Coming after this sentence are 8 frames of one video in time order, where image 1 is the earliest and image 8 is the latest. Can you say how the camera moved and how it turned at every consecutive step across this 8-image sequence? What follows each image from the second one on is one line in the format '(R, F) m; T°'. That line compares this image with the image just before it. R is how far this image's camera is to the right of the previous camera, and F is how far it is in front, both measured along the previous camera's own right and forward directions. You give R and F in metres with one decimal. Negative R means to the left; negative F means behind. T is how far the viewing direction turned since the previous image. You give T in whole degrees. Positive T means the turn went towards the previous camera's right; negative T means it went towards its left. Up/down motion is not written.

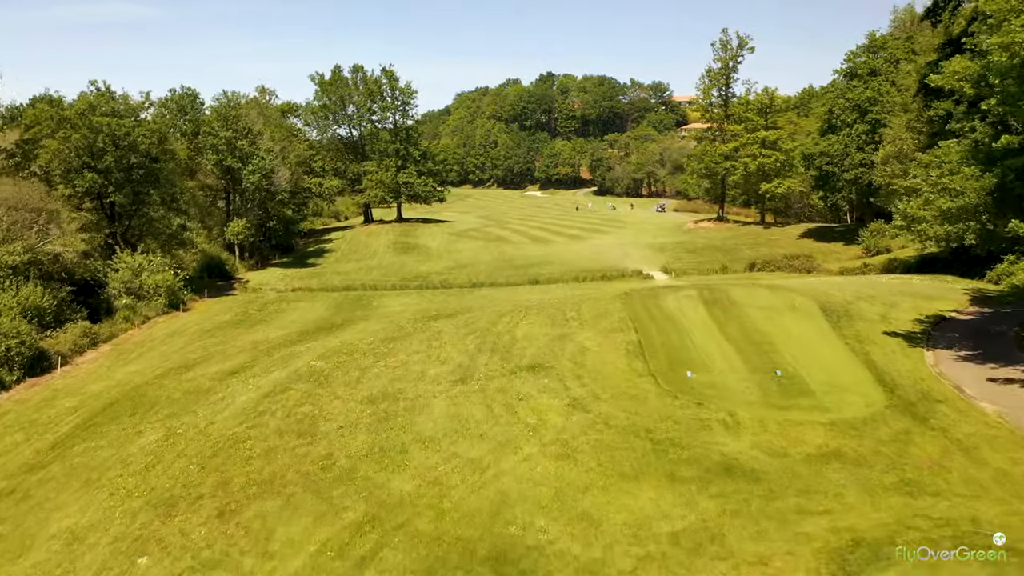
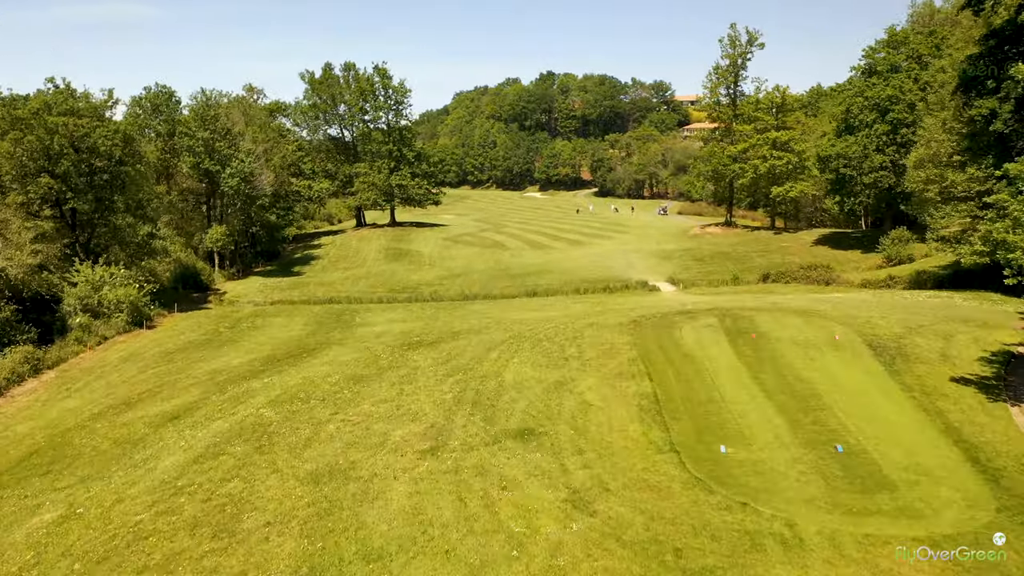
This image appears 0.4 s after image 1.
(+0.2, +3.3) m; 0°
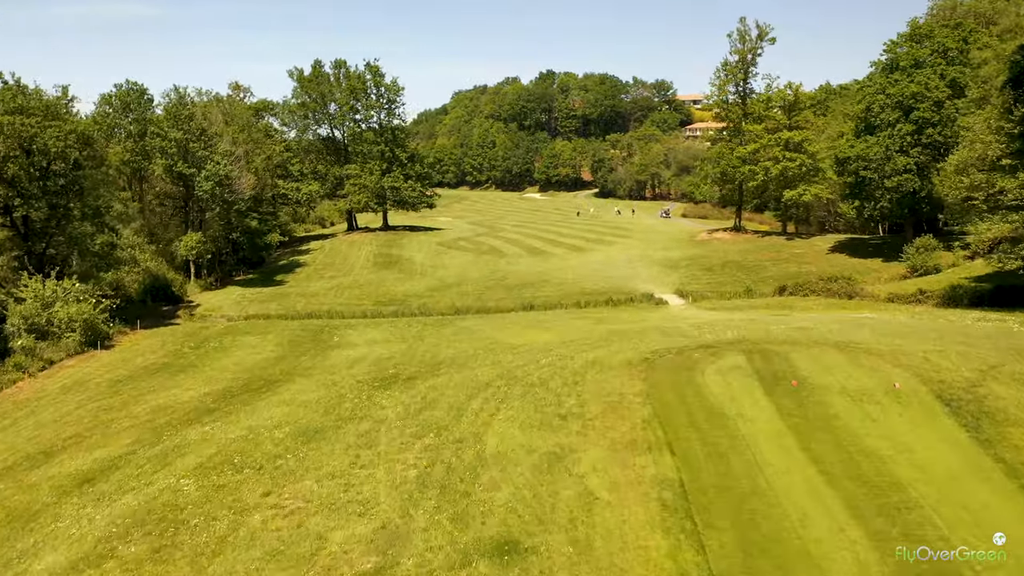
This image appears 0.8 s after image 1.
(+0.3, +3.4) m; 0°
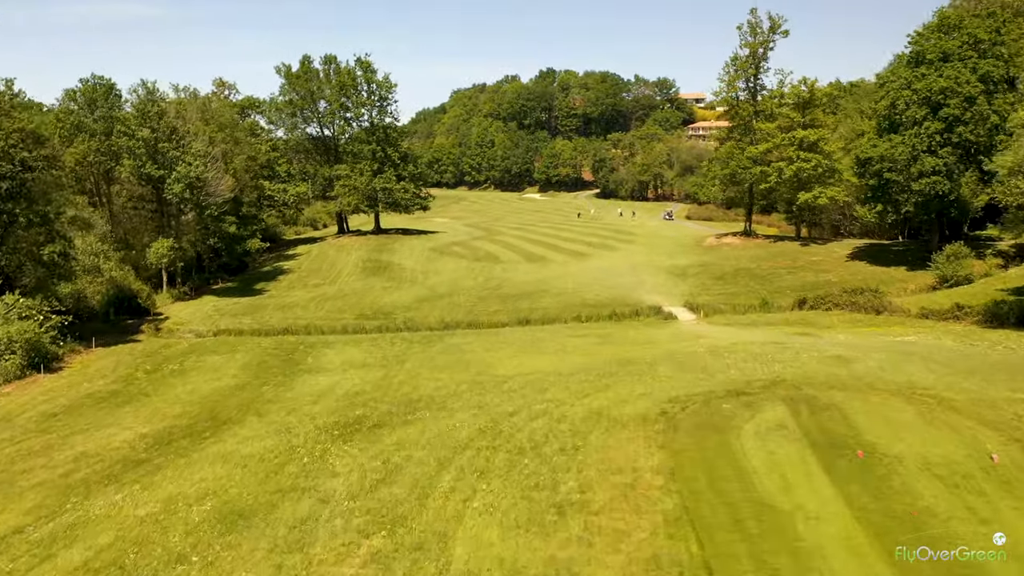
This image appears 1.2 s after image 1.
(+0.3, +3.5) m; 0°
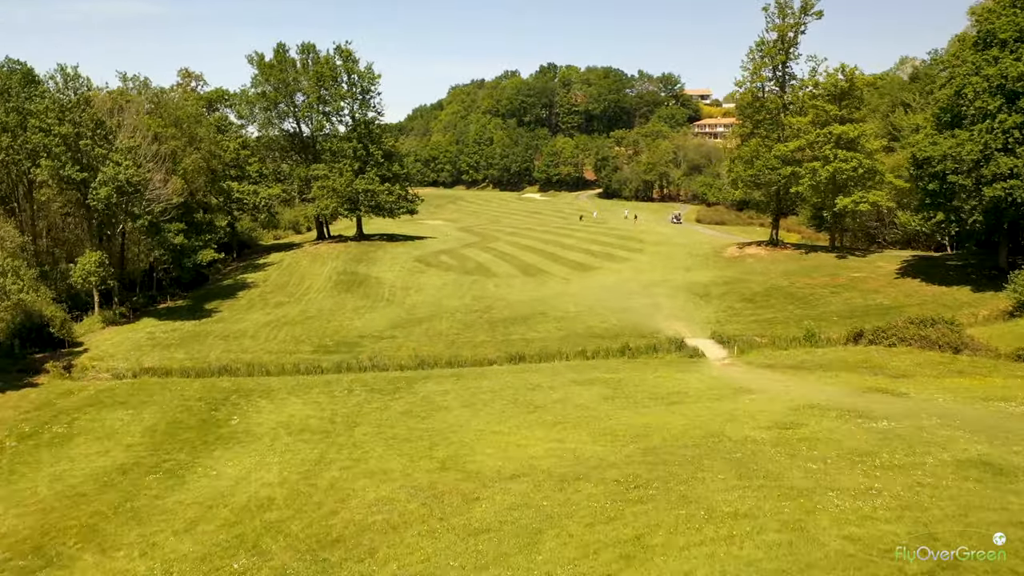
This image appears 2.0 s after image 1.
(+0.4, +7.0) m; 0°
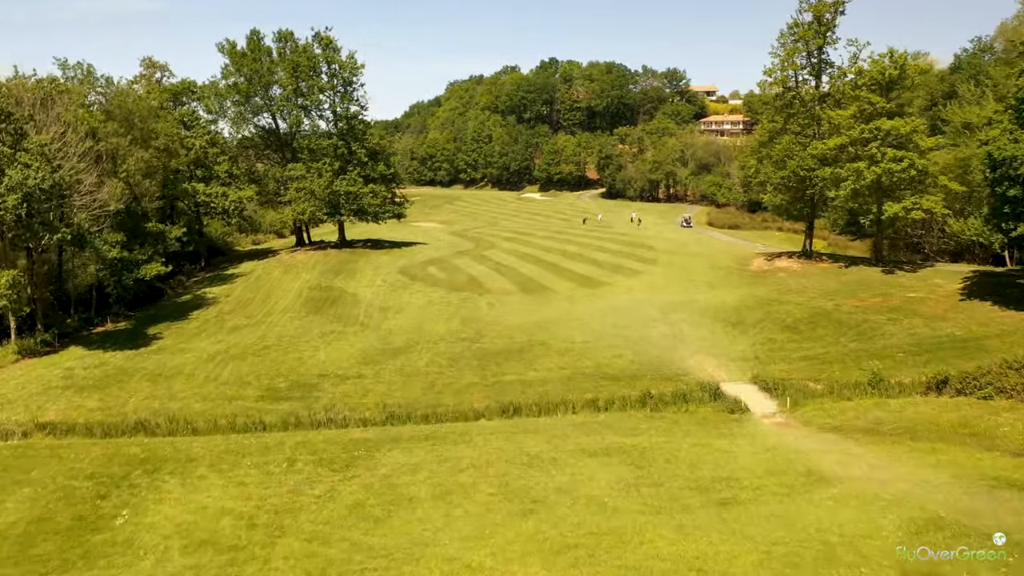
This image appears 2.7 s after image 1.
(+0.2, +6.3) m; 0°
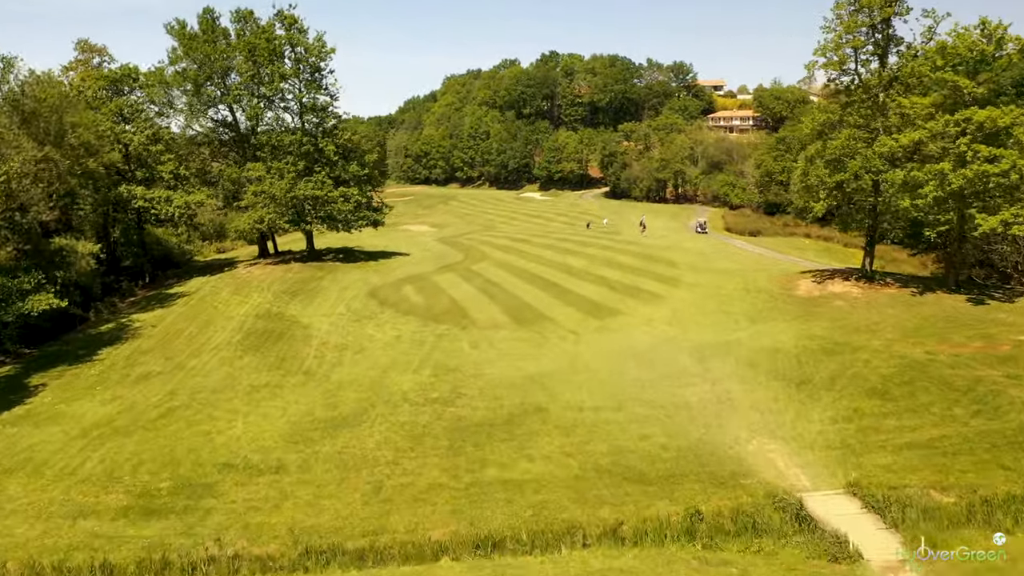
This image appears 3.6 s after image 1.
(+0.4, +8.5) m; 0°
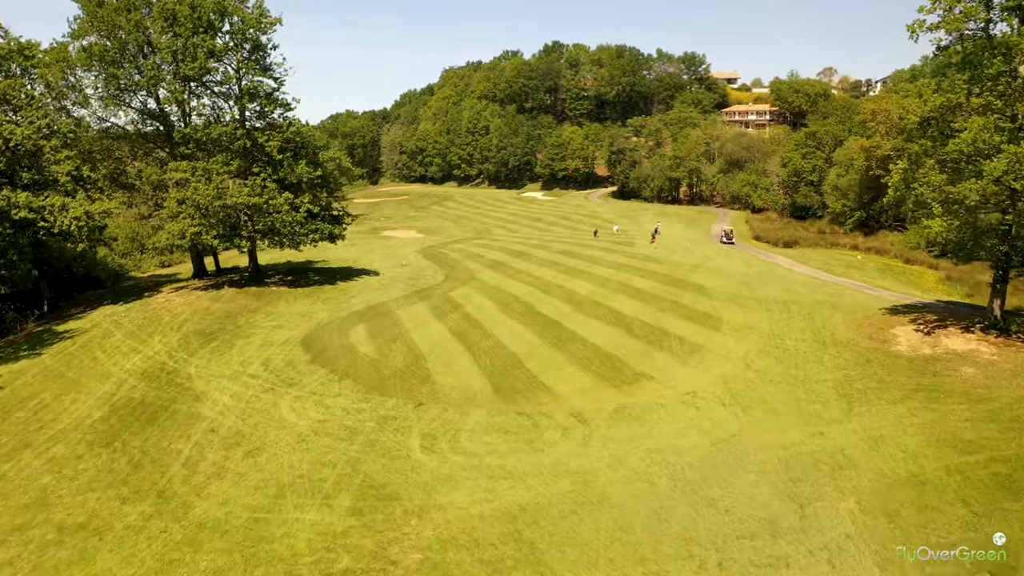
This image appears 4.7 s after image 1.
(+0.7, +10.7) m; 0°
